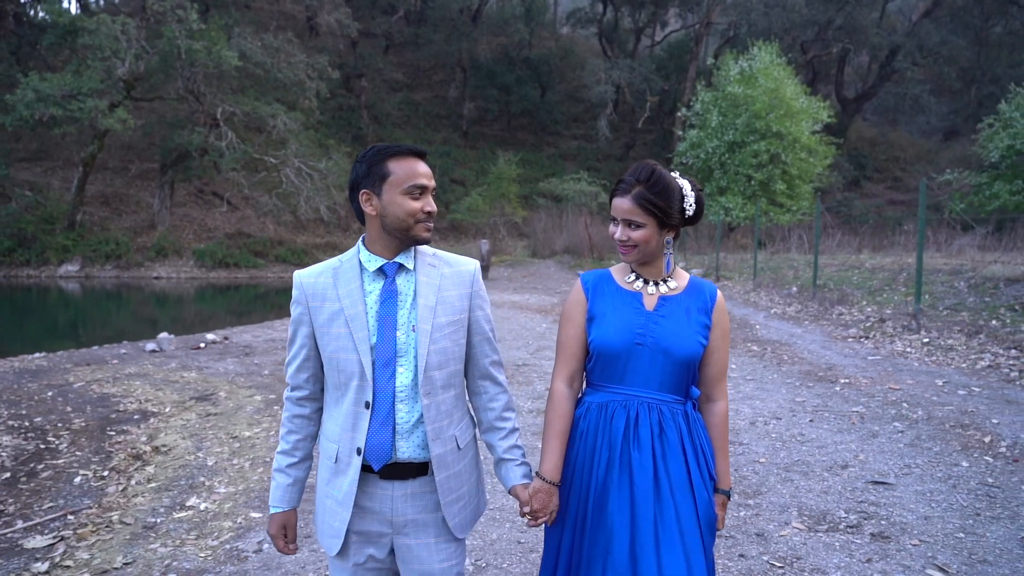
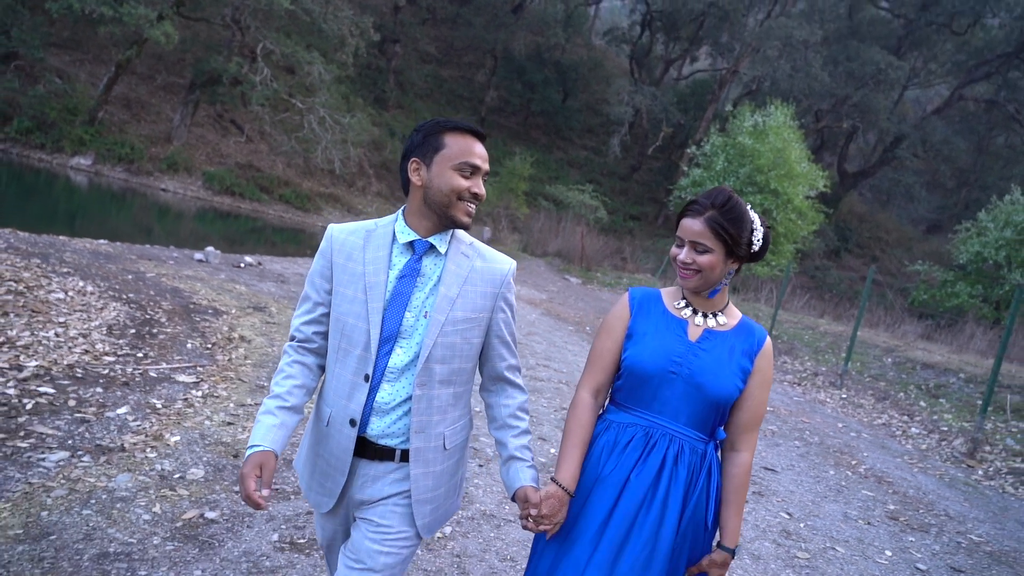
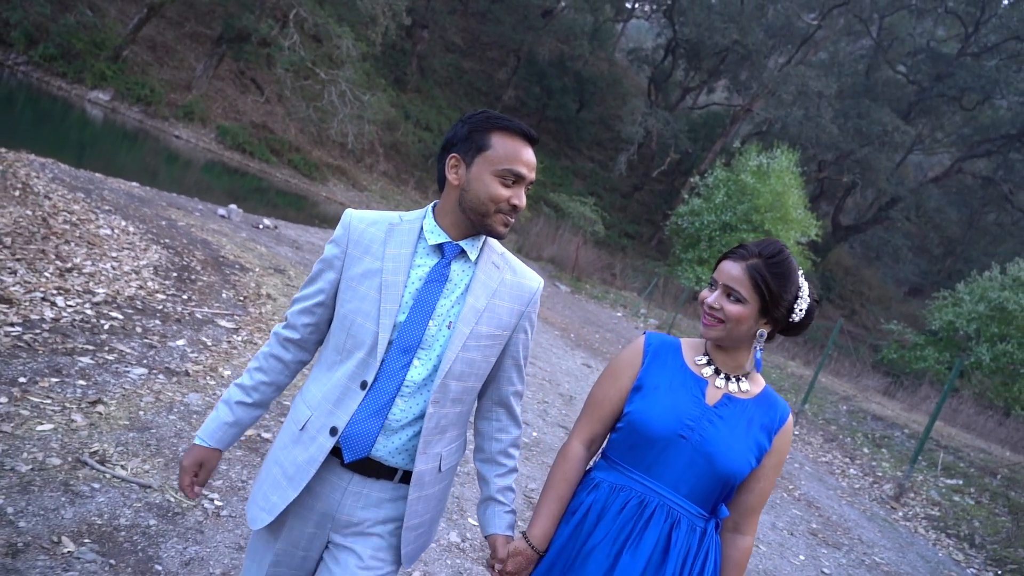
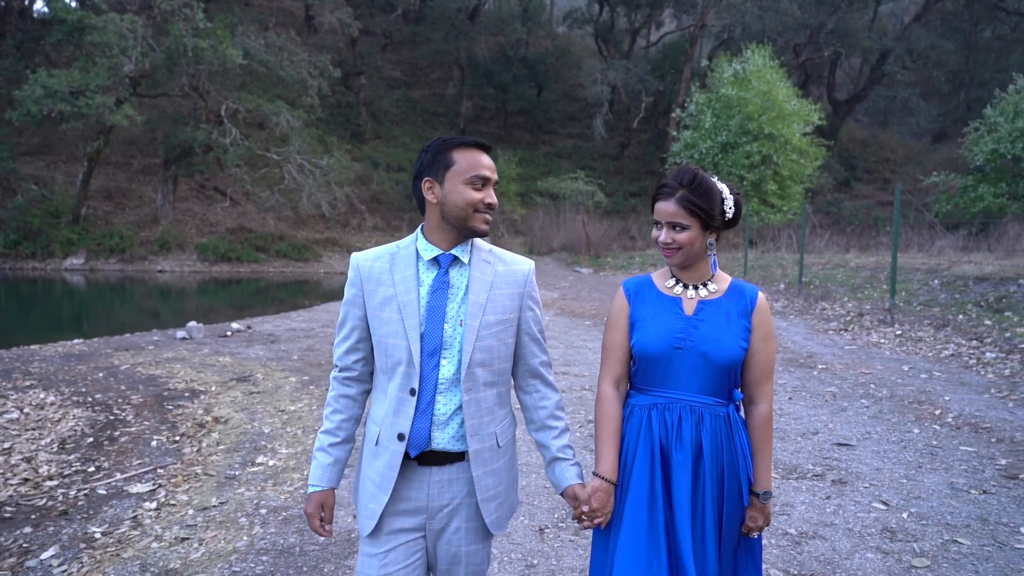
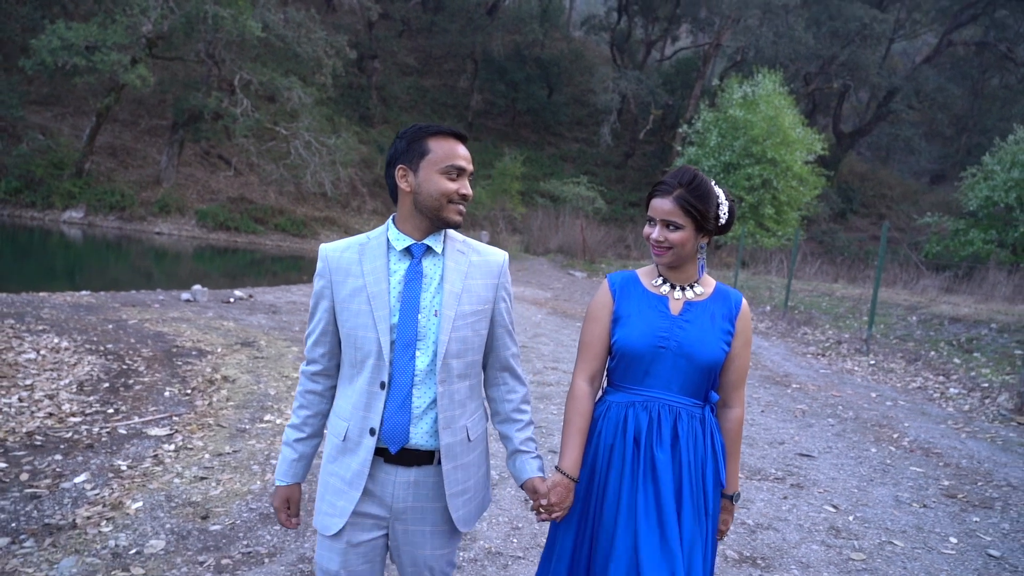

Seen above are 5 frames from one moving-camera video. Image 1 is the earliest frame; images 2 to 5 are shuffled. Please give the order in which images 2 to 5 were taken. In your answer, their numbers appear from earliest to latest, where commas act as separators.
4, 5, 2, 3
